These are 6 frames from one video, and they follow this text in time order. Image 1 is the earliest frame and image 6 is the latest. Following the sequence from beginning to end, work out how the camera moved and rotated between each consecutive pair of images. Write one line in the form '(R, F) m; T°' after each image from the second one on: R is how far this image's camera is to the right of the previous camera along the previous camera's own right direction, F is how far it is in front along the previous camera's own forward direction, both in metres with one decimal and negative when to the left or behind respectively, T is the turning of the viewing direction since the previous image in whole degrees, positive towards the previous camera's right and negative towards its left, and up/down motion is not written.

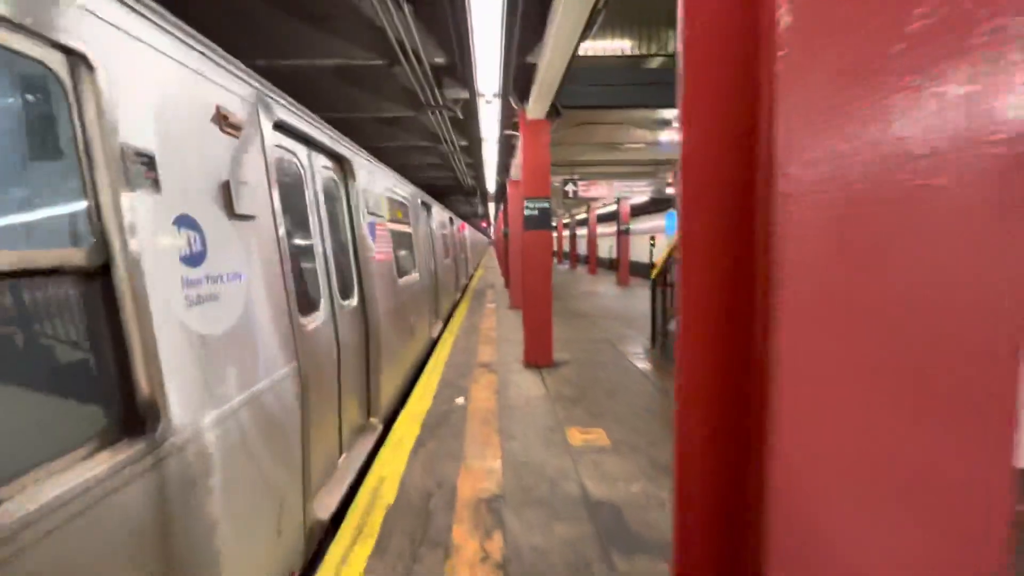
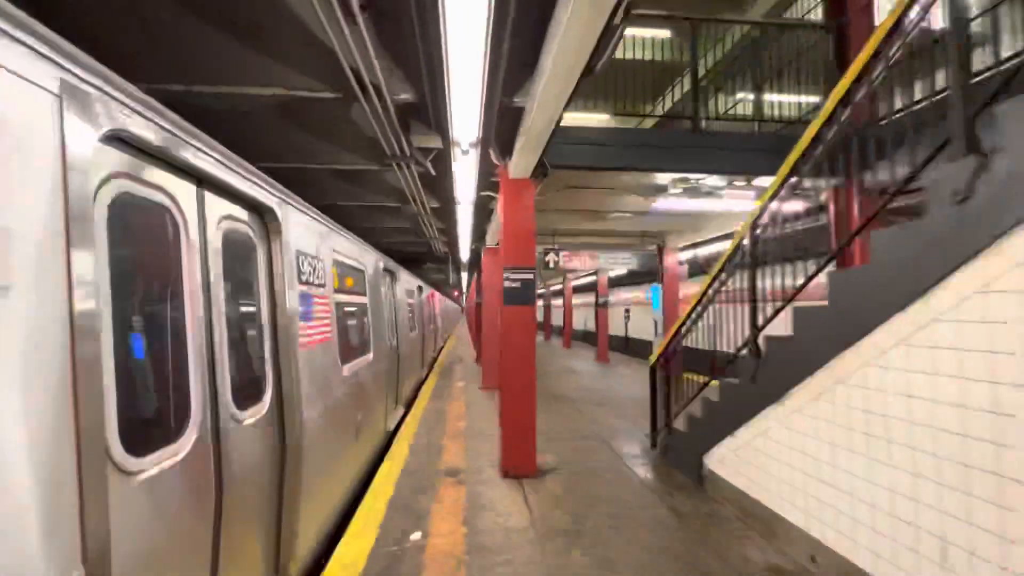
(-0.1, +1.1) m; +3°
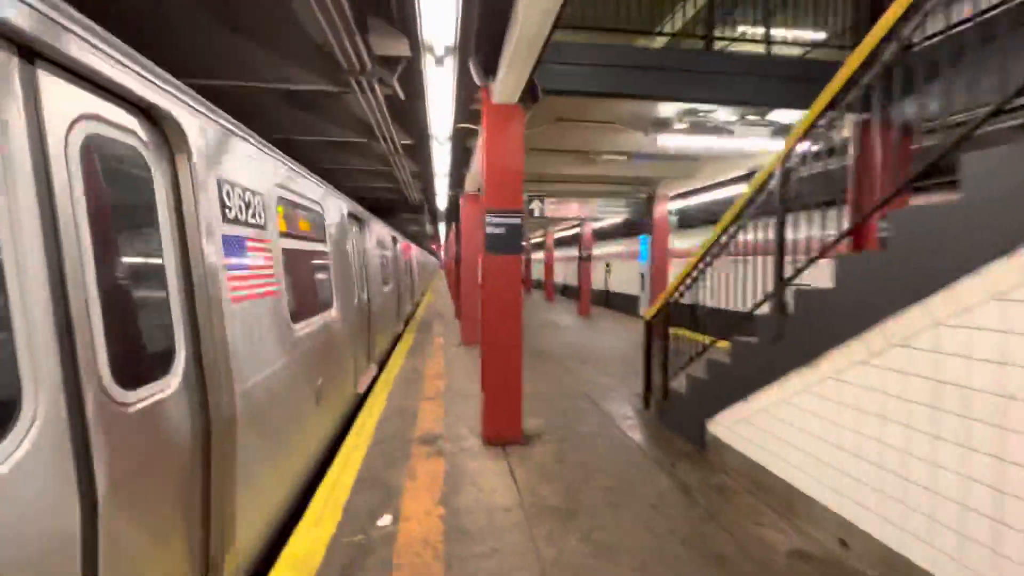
(0.0, +0.7) m; +3°
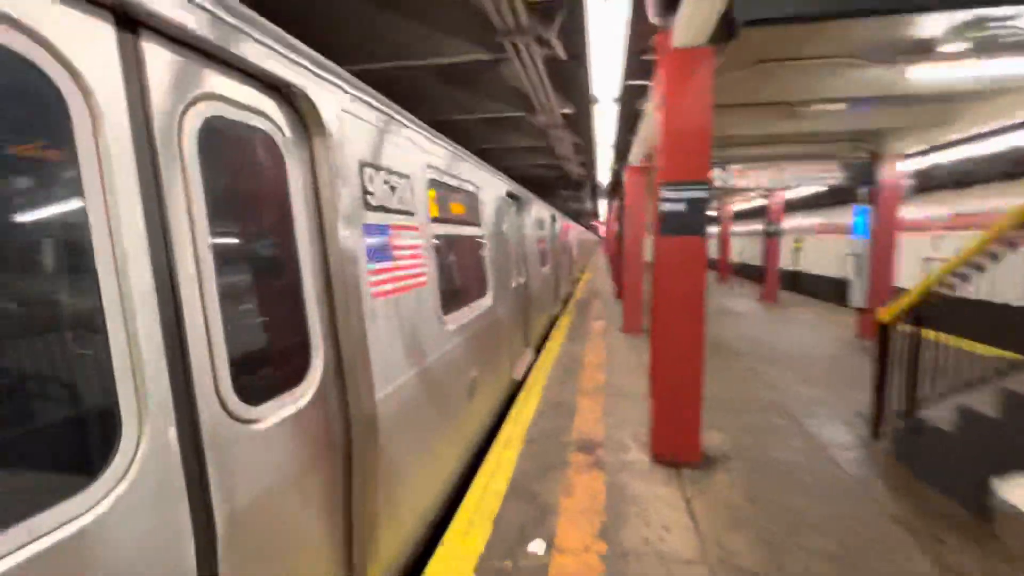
(-0.1, +0.6) m; -19°
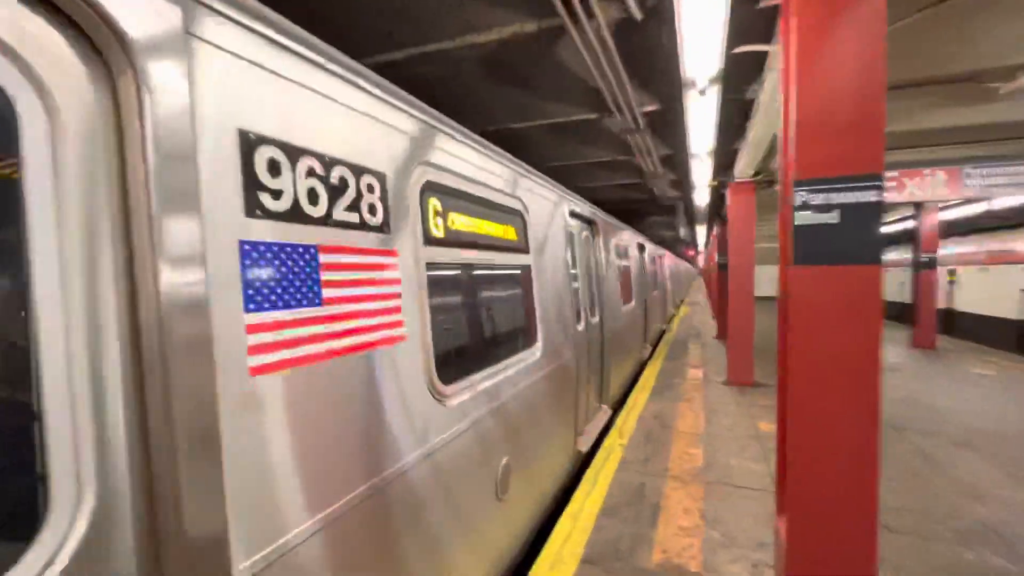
(+0.2, +1.2) m; -11°
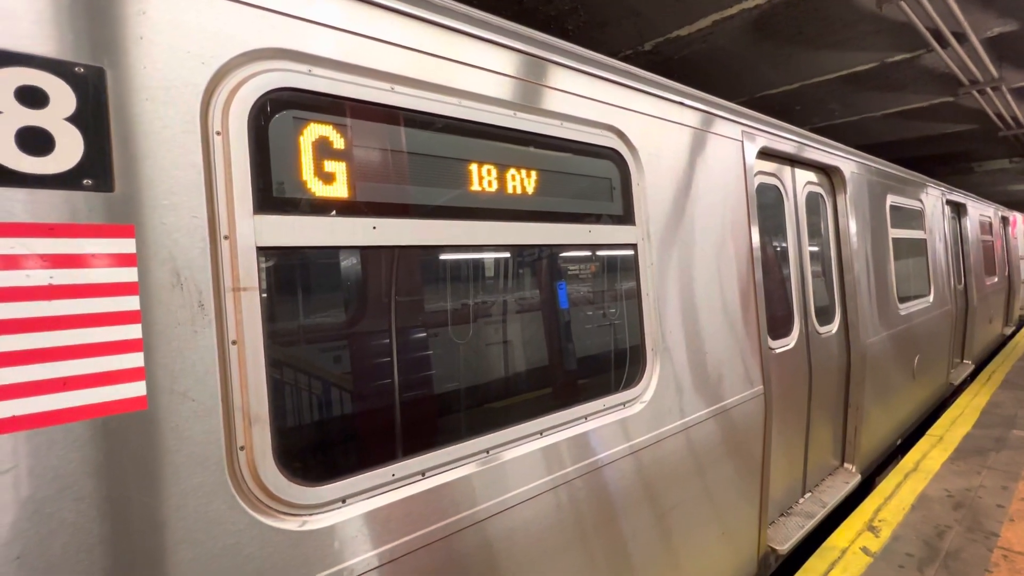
(+0.7, +1.5) m; -30°
